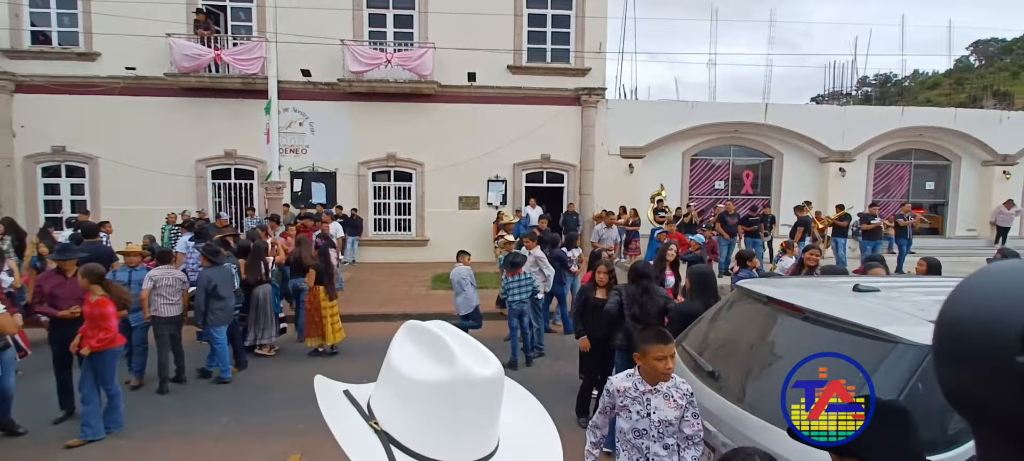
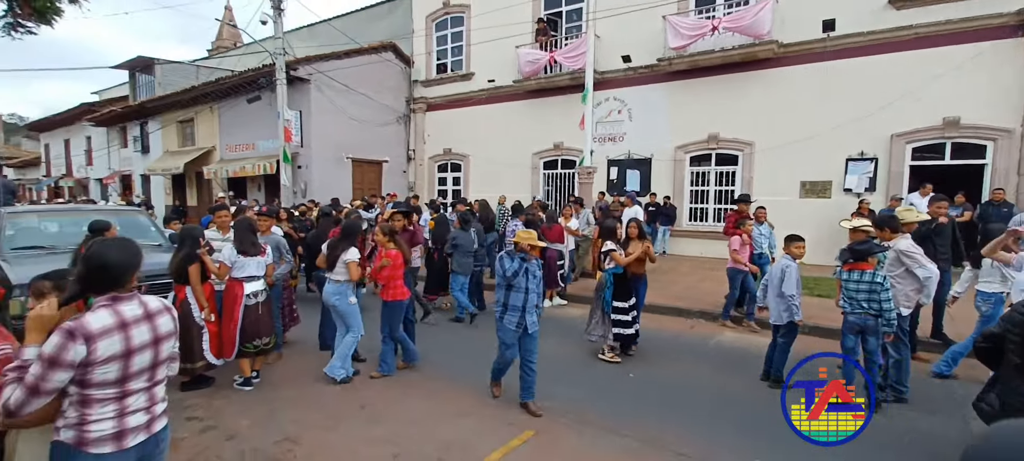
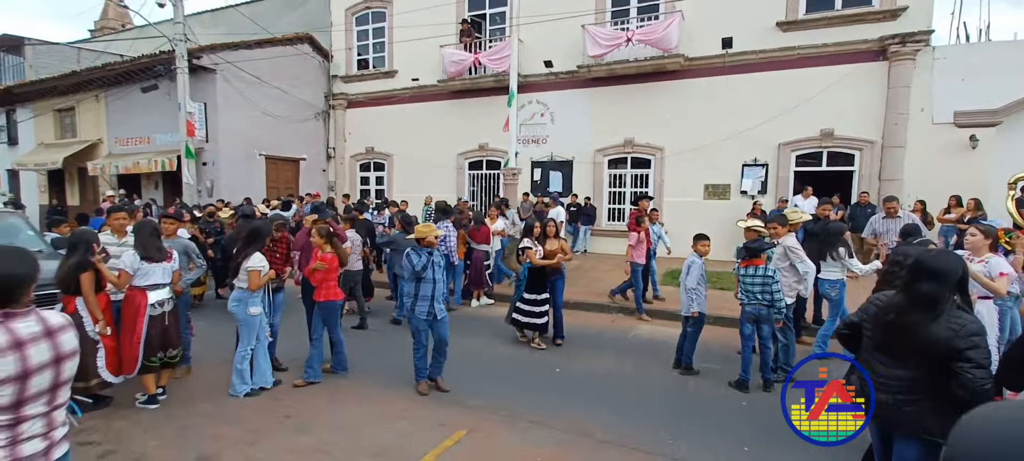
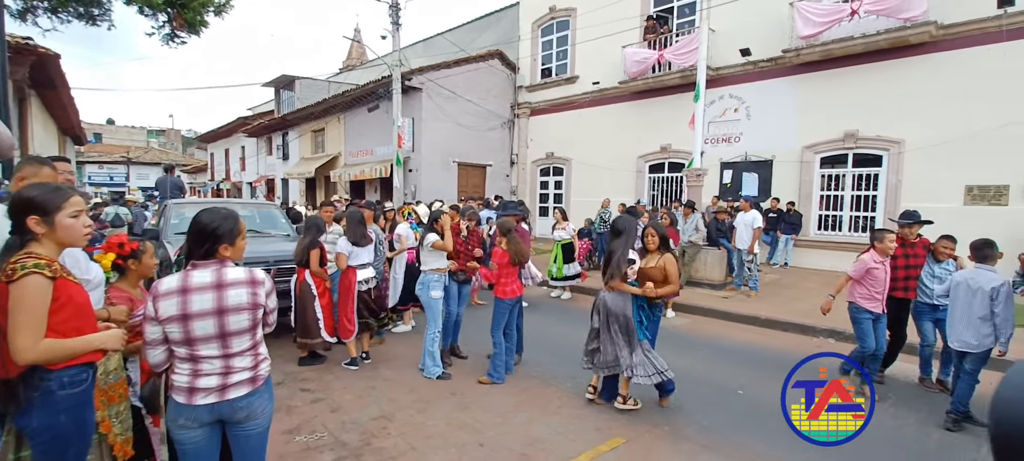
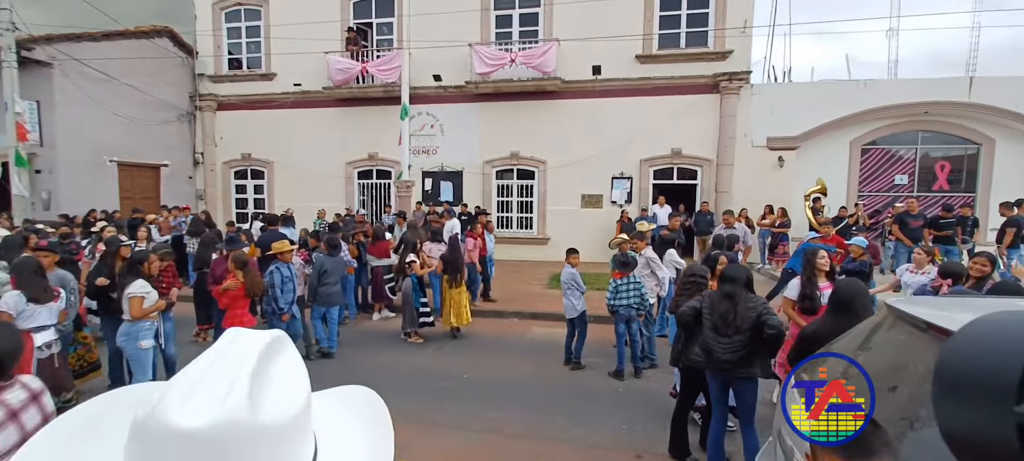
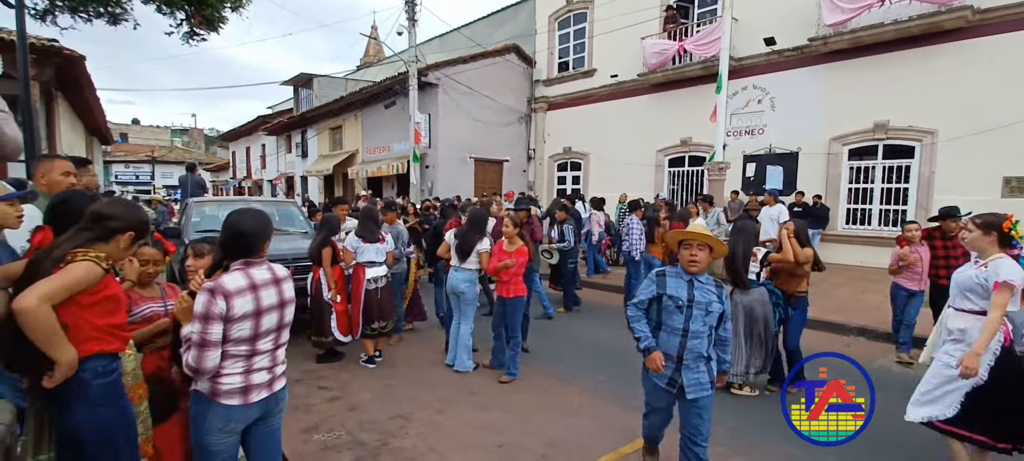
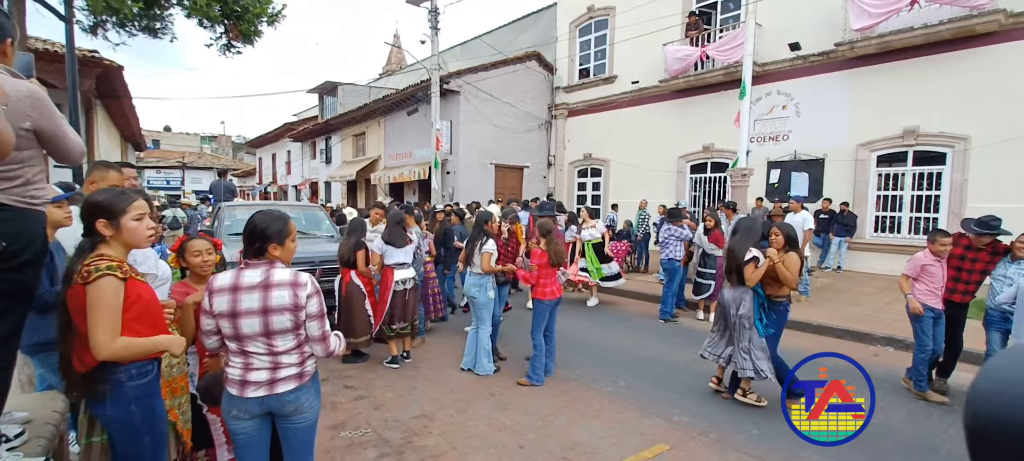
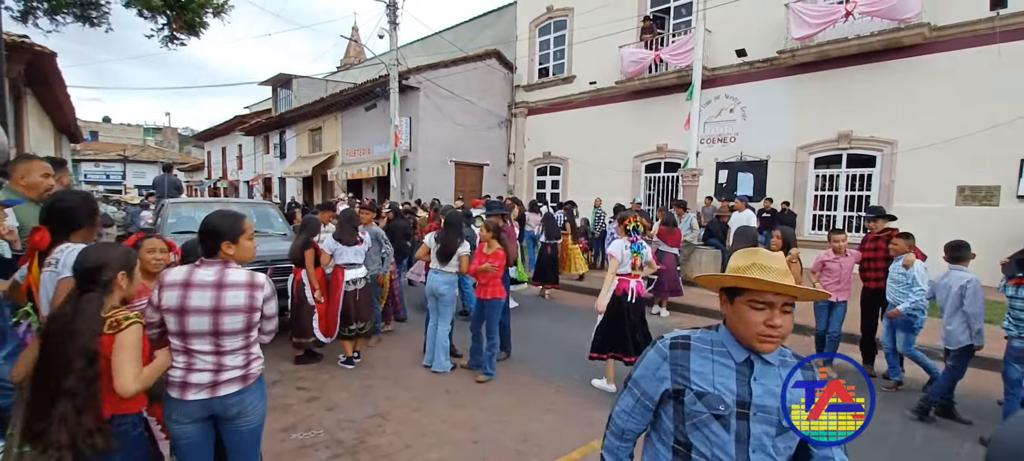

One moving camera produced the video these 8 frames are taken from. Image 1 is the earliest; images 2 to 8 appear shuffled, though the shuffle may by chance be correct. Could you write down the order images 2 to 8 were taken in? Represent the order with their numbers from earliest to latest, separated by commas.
5, 3, 2, 6, 8, 7, 4
